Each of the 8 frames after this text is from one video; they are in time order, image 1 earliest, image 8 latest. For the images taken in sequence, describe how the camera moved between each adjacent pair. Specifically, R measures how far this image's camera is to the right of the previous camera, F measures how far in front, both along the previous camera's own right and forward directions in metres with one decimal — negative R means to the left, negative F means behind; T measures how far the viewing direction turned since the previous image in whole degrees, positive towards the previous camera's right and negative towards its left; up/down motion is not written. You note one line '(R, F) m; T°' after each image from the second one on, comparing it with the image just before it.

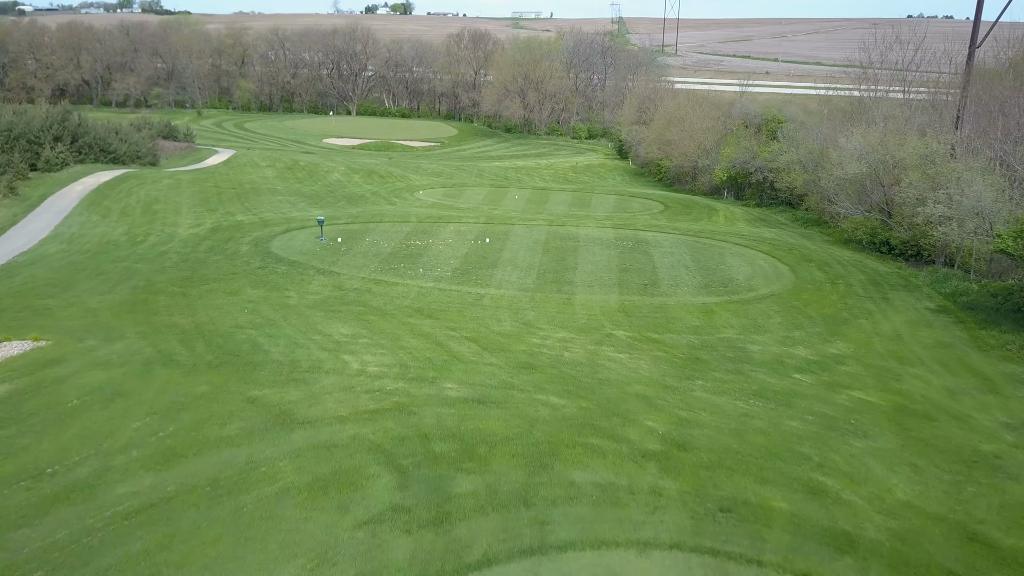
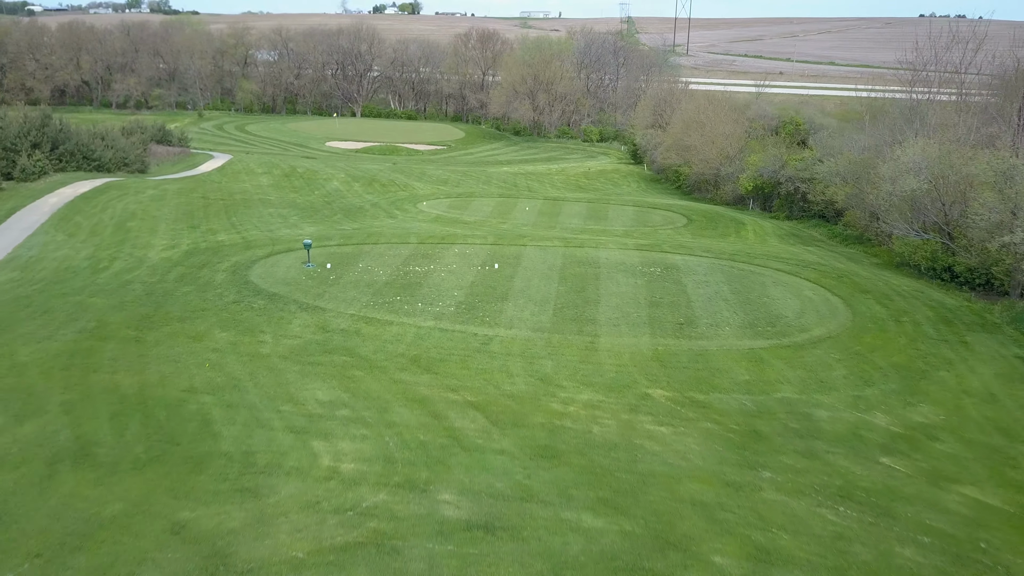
(-0.1, +2.4) m; -1°
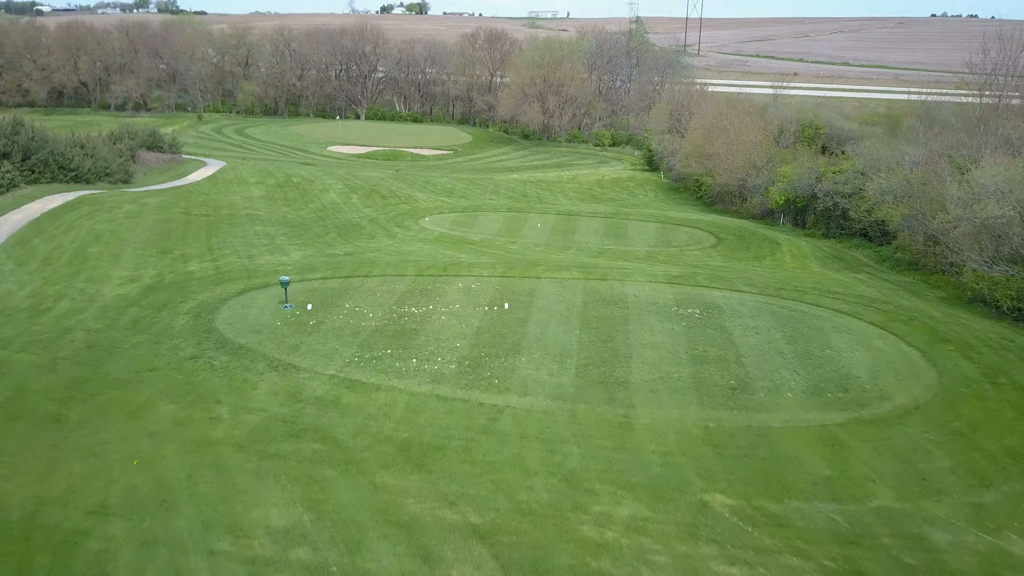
(-0.1, +2.7) m; 0°
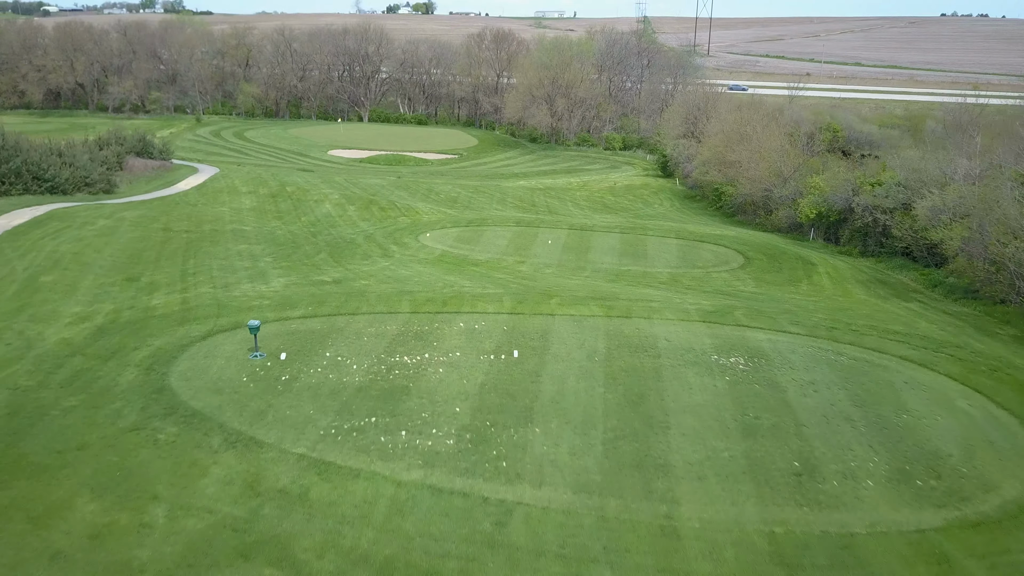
(-0.1, +2.3) m; 0°
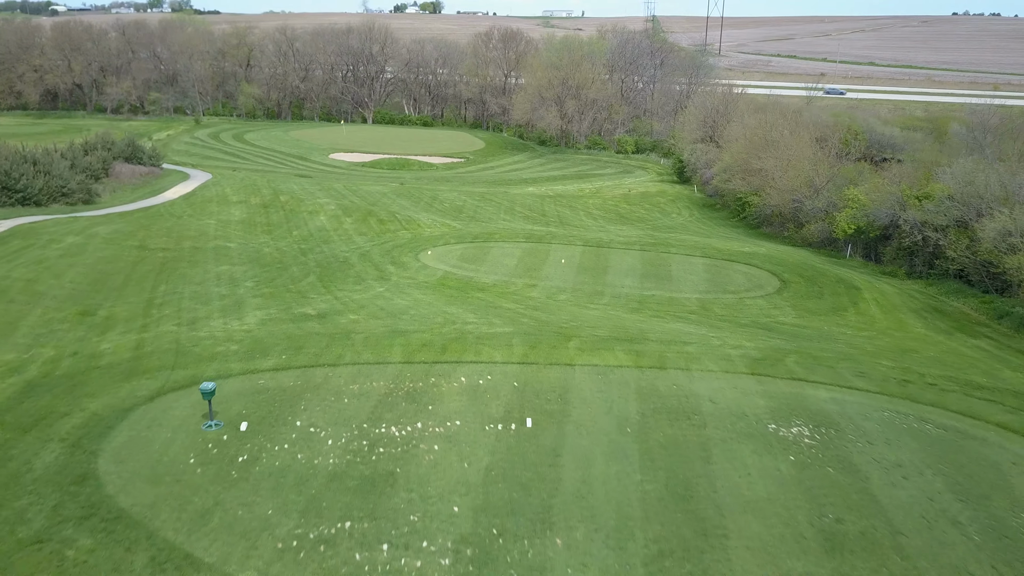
(-0.1, +2.4) m; 0°
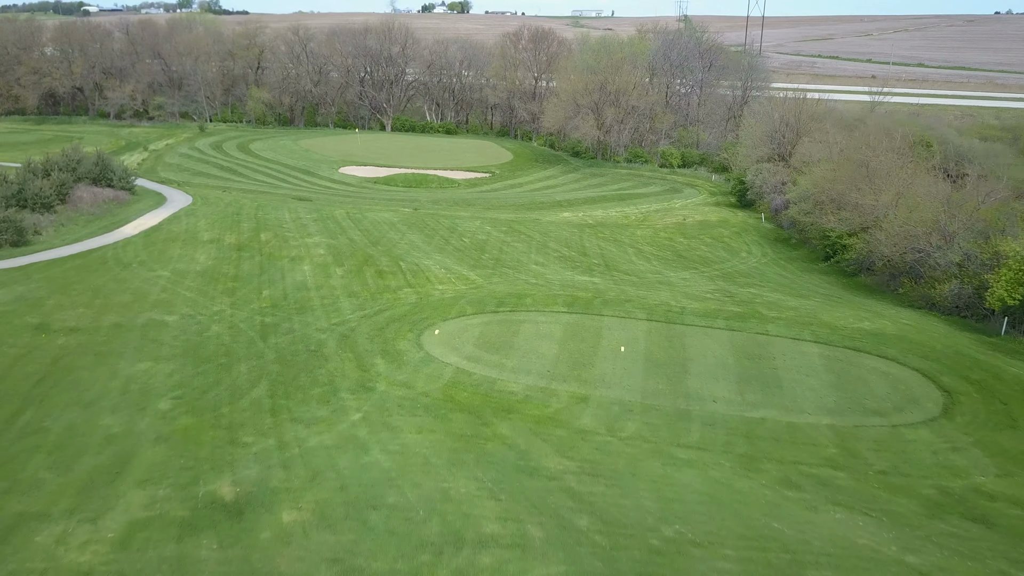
(-0.3, +6.7) m; -2°
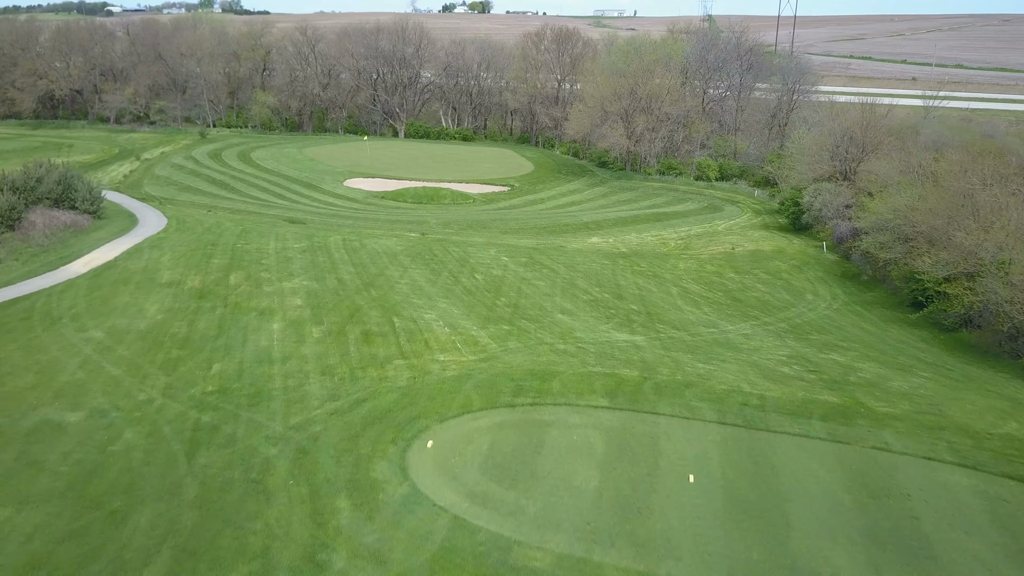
(-0.1, +5.0) m; -1°
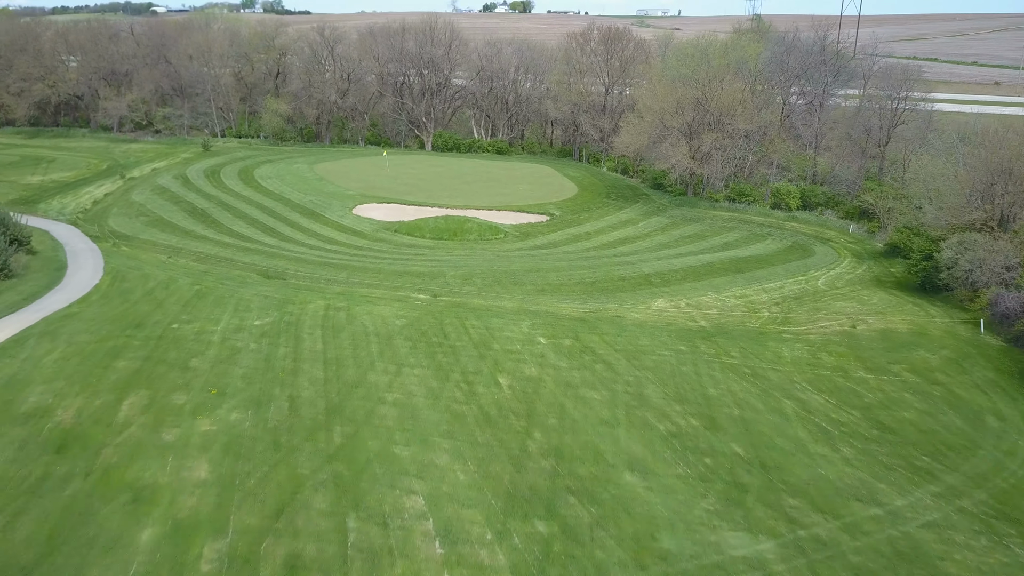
(-0.1, +8.3) m; -3°
